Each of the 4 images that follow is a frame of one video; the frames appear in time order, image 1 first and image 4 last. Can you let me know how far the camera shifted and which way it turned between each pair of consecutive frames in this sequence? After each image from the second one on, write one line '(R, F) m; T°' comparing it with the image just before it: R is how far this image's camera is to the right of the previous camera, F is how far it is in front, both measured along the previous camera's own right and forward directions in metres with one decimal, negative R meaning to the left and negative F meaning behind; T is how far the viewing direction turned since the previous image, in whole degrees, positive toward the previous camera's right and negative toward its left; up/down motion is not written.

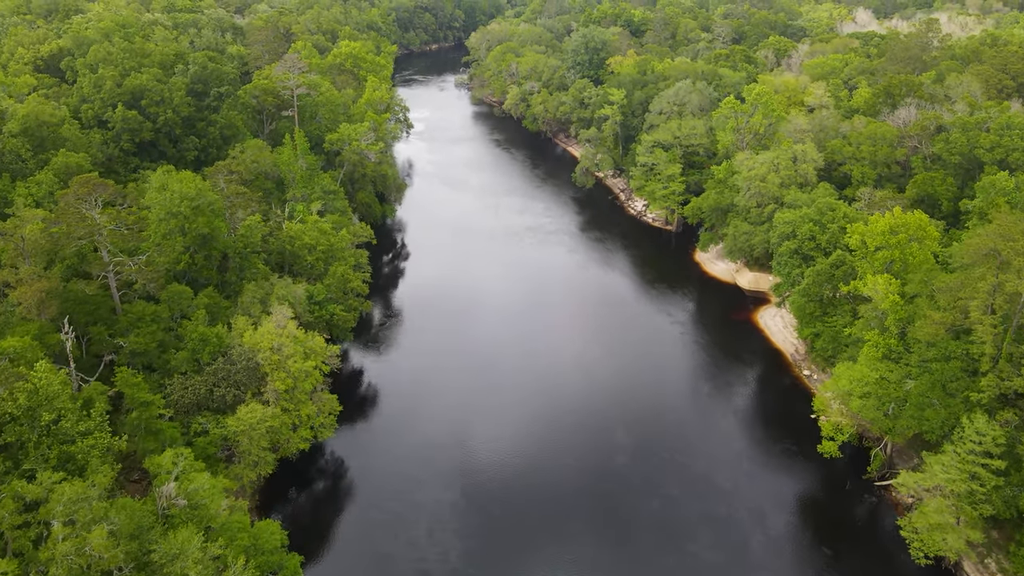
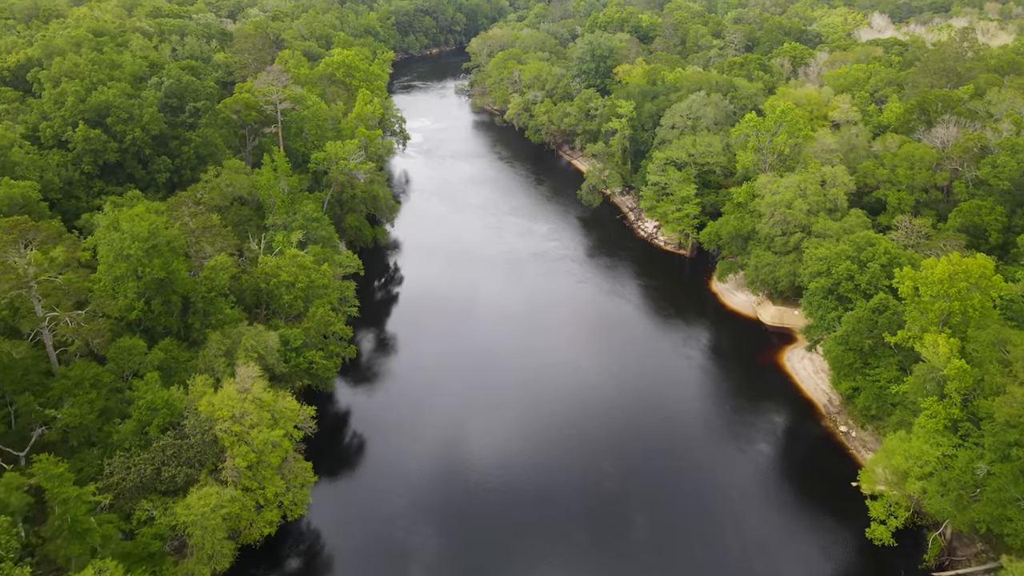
(+0.1, +5.2) m; 0°
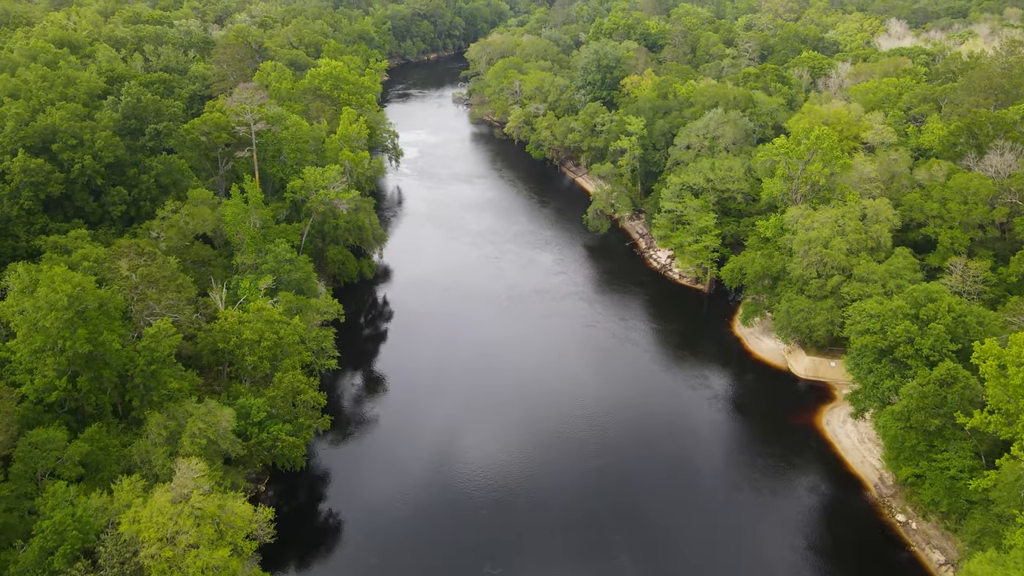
(0.0, +6.3) m; 0°
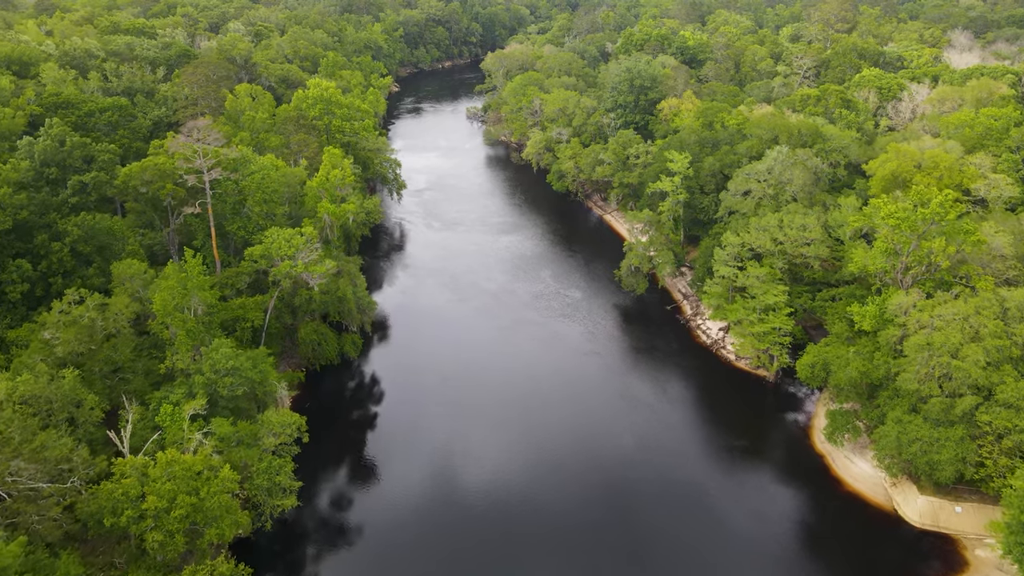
(-0.1, +11.7) m; -1°
